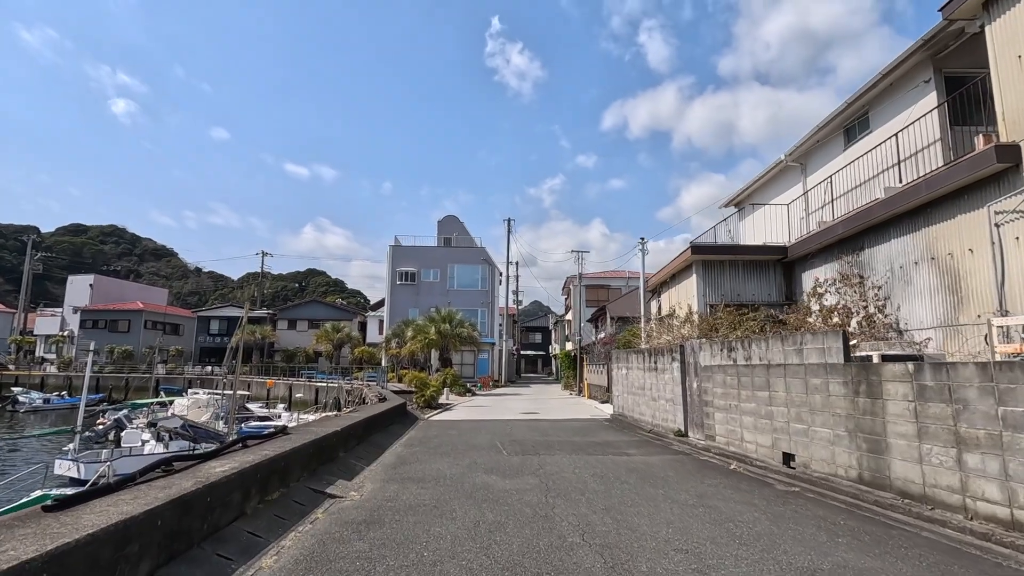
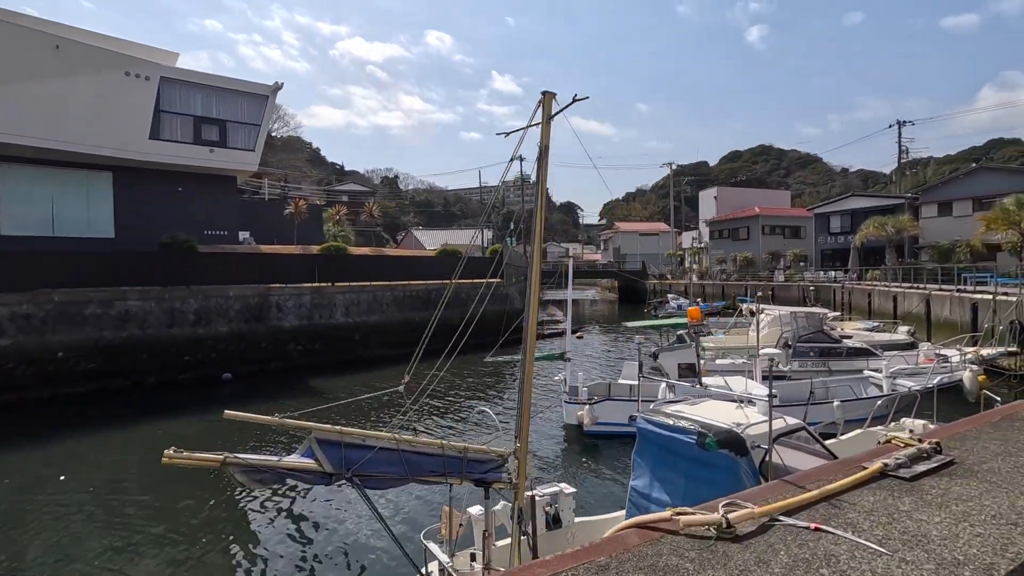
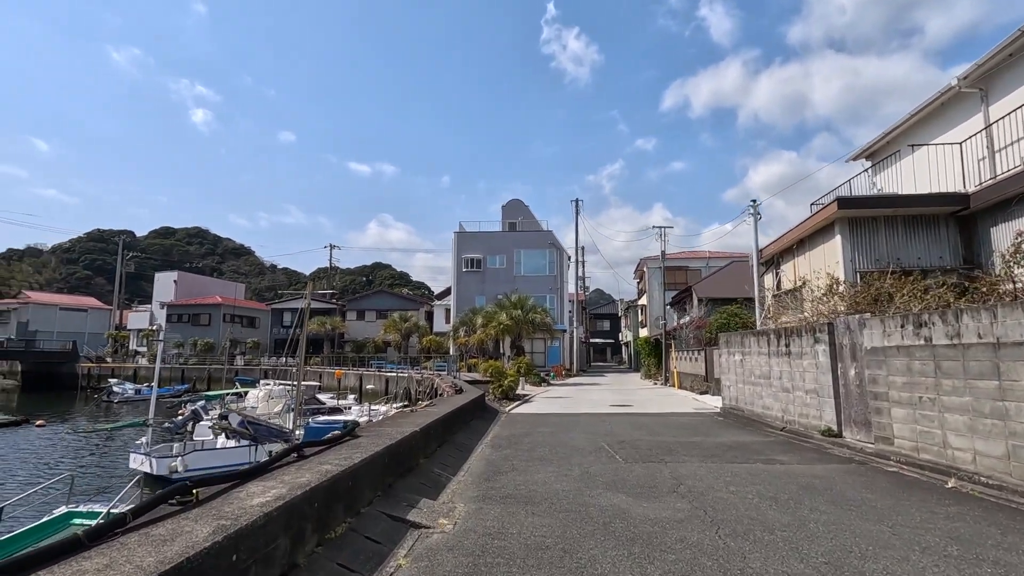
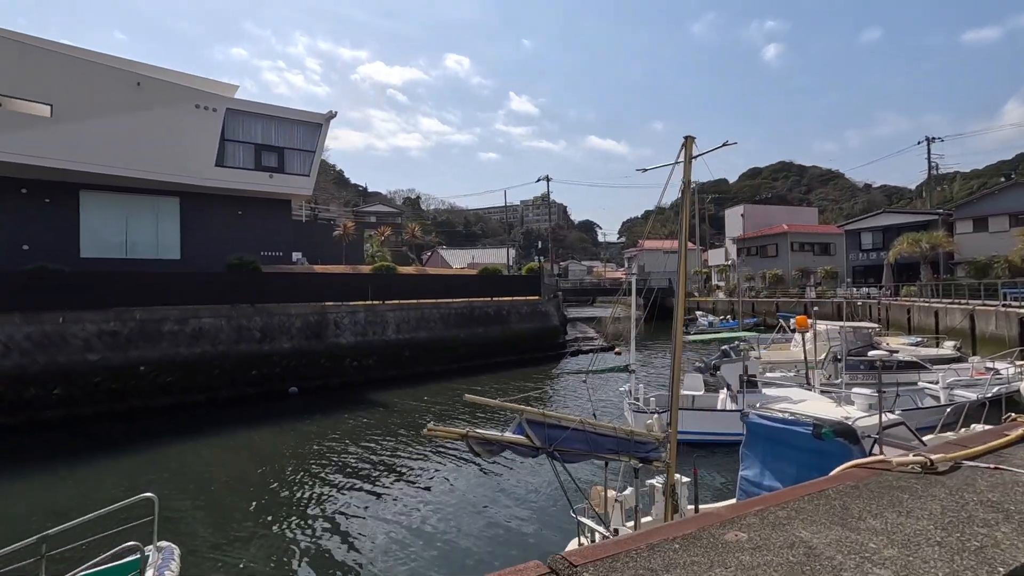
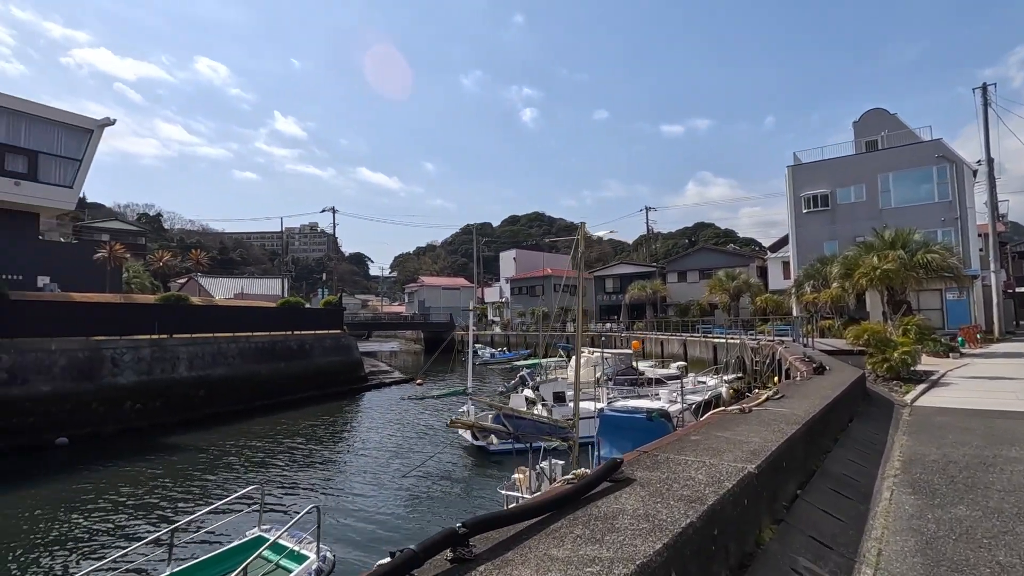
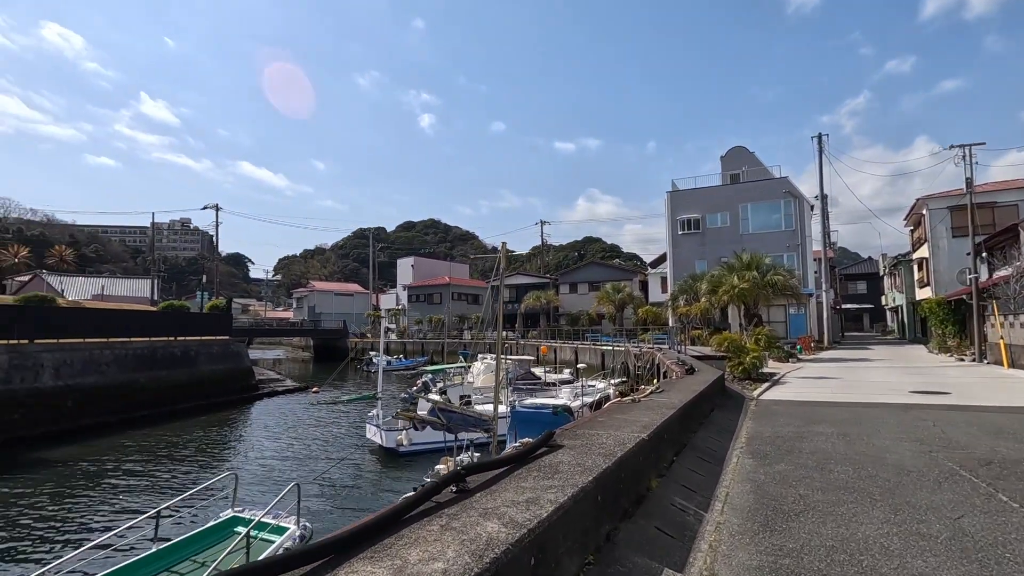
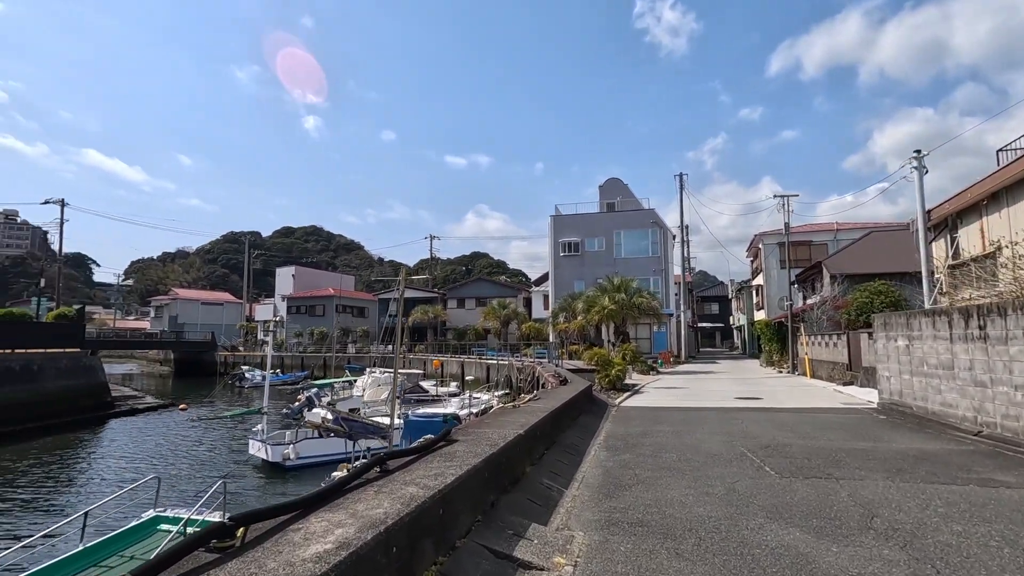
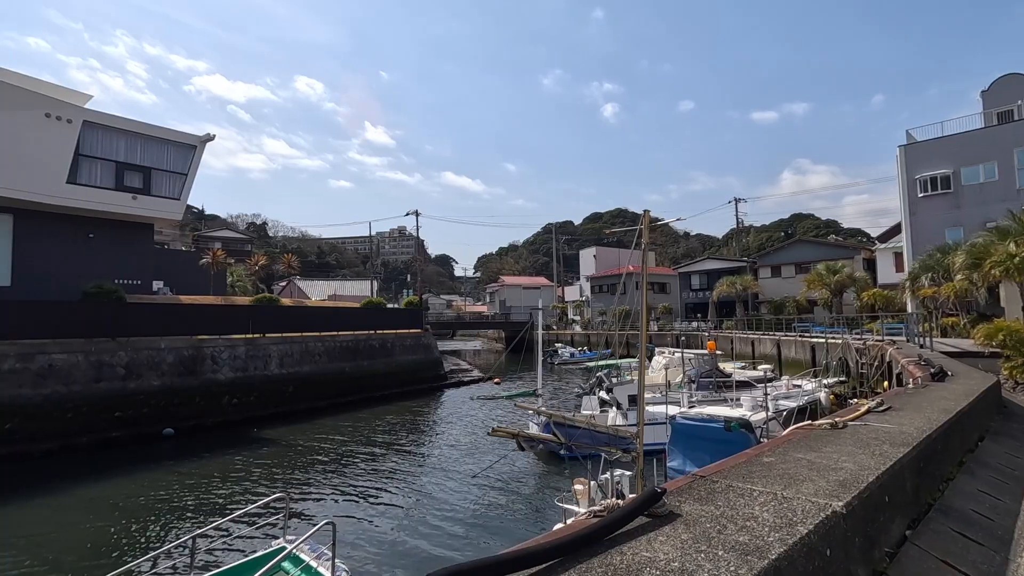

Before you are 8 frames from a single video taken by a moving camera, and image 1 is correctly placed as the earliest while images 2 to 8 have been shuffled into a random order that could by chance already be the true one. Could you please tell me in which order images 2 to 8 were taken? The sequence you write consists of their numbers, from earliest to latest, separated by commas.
3, 7, 6, 5, 8, 4, 2
